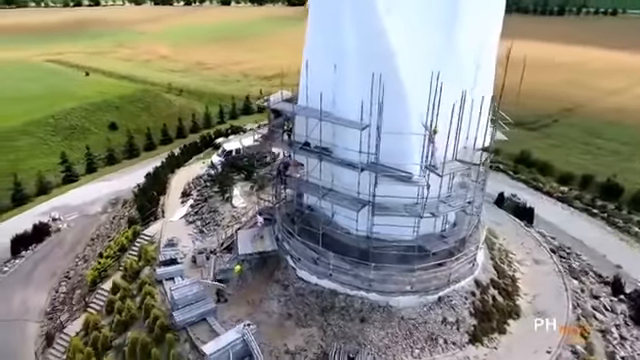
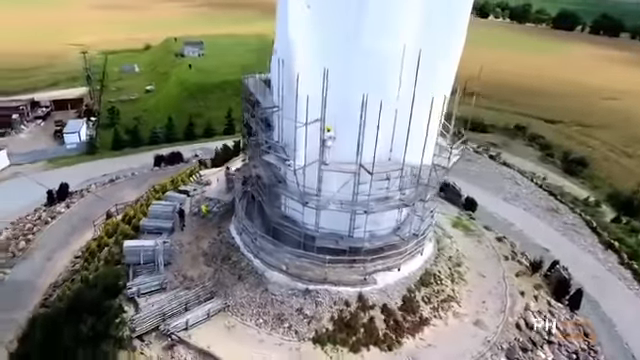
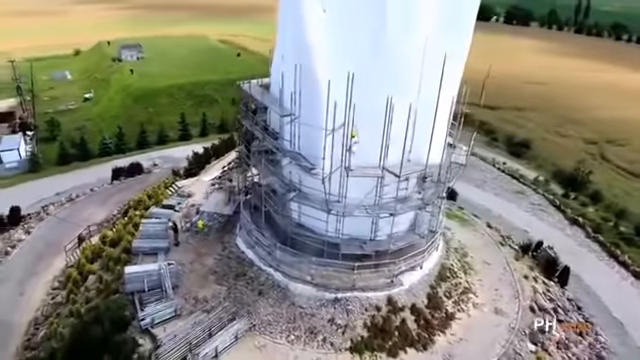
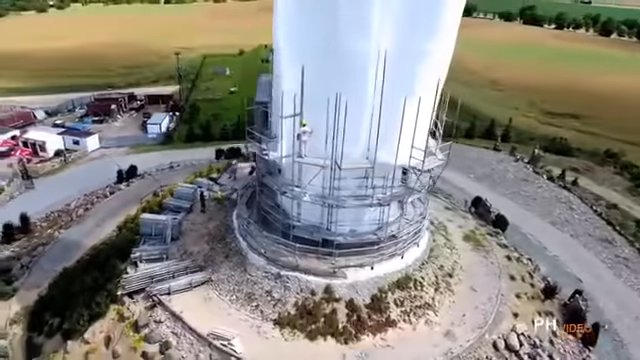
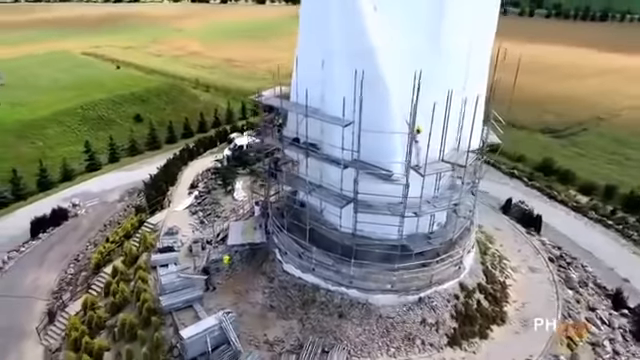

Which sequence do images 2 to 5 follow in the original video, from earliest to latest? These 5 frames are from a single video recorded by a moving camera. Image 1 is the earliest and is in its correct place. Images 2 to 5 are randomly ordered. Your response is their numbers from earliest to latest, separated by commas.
5, 3, 2, 4
